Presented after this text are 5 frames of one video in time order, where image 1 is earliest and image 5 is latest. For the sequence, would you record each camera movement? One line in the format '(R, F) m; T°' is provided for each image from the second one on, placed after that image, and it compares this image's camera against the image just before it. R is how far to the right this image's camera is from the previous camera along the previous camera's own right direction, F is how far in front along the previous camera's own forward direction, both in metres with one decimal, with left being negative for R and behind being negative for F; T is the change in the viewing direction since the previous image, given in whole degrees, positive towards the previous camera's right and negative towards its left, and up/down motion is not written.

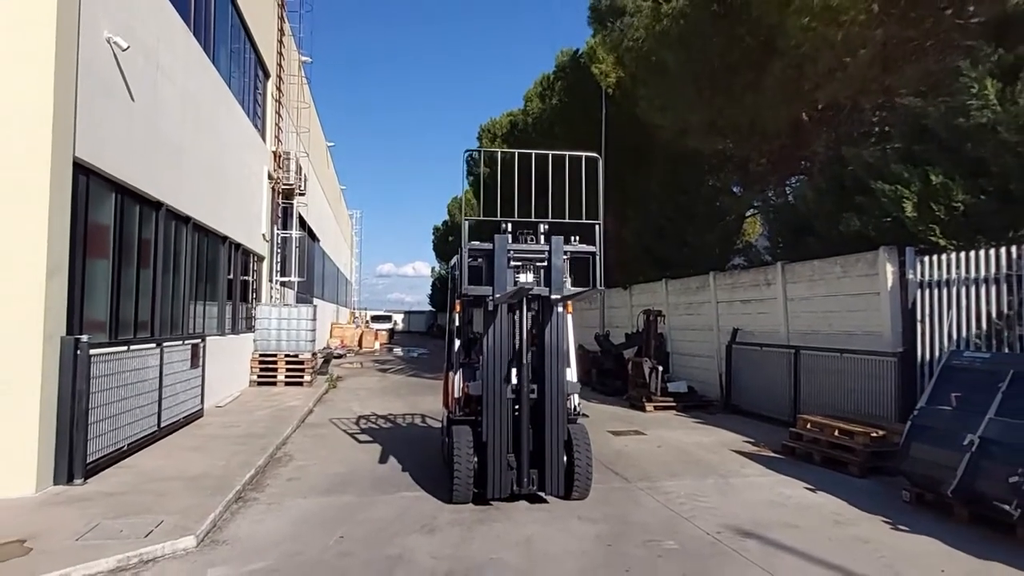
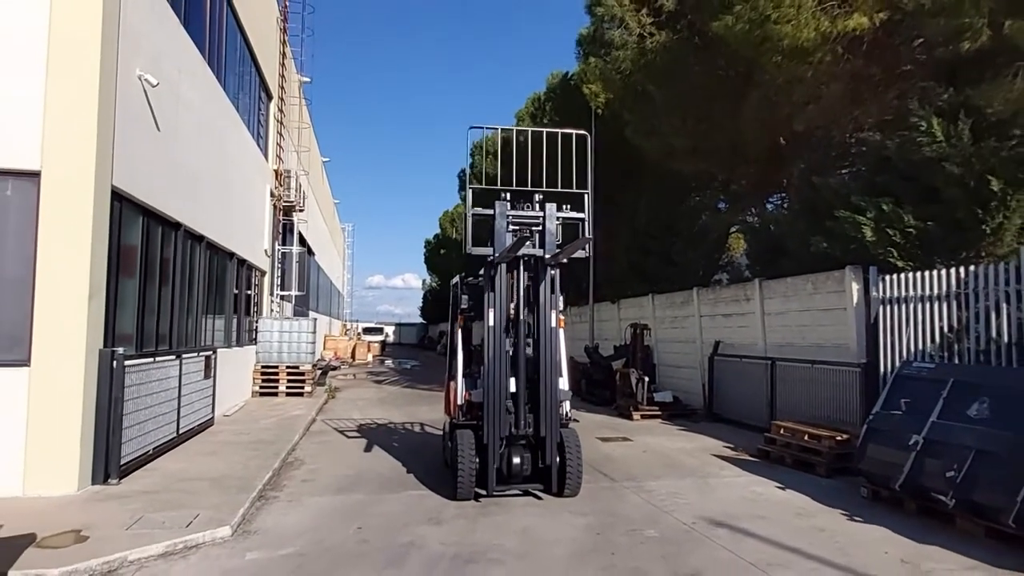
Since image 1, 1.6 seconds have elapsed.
(-0.1, -0.9) m; +1°
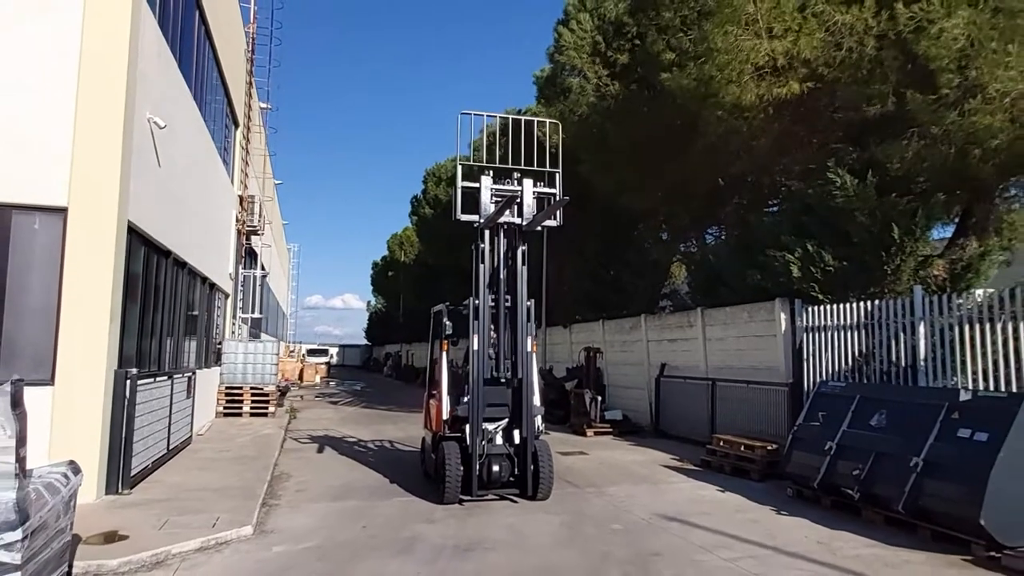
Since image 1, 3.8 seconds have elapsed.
(-0.5, -1.3) m; +4°
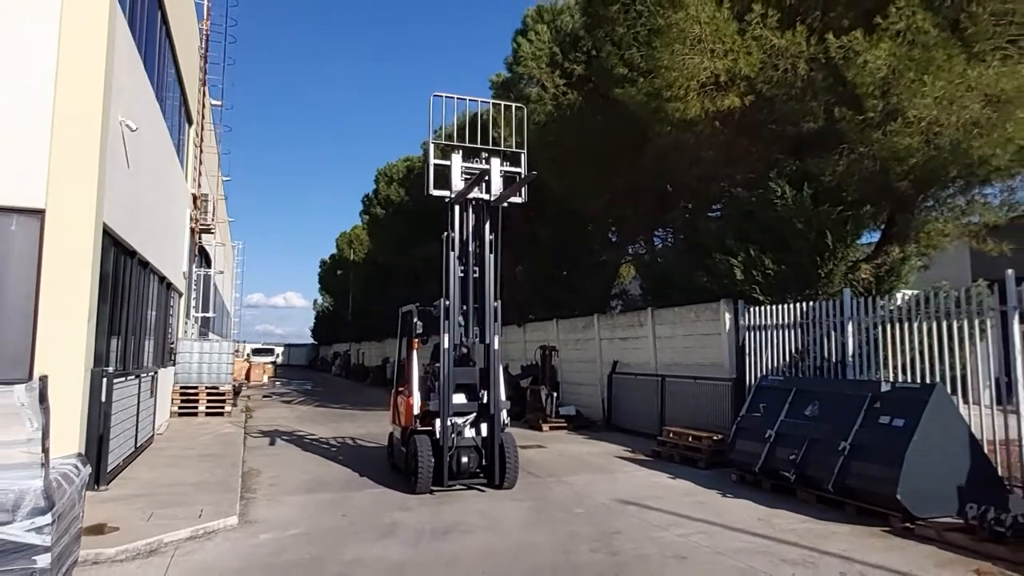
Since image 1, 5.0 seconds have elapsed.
(-0.3, -0.7) m; +4°
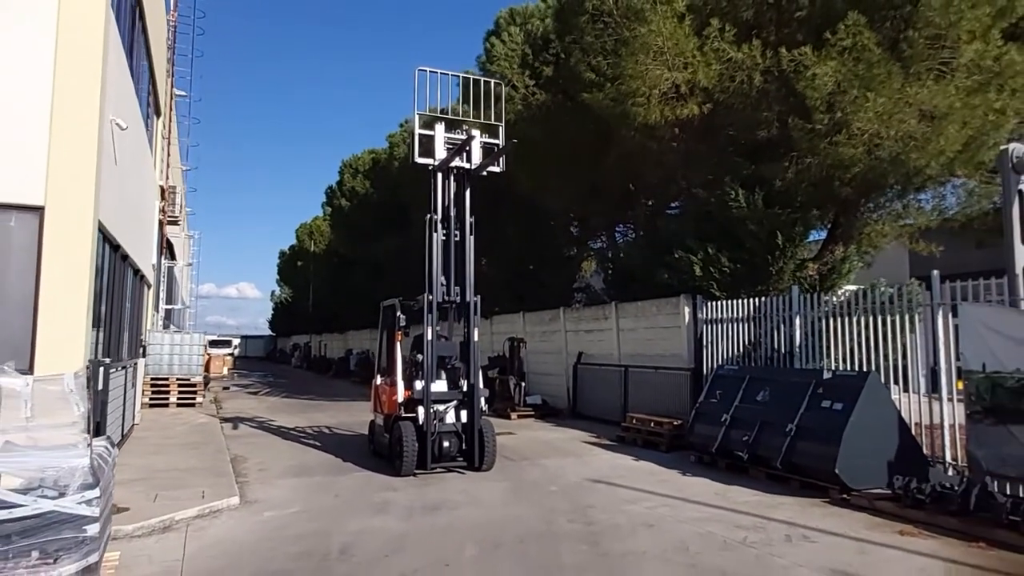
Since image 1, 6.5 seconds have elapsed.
(-0.3, -0.8) m; +3°
